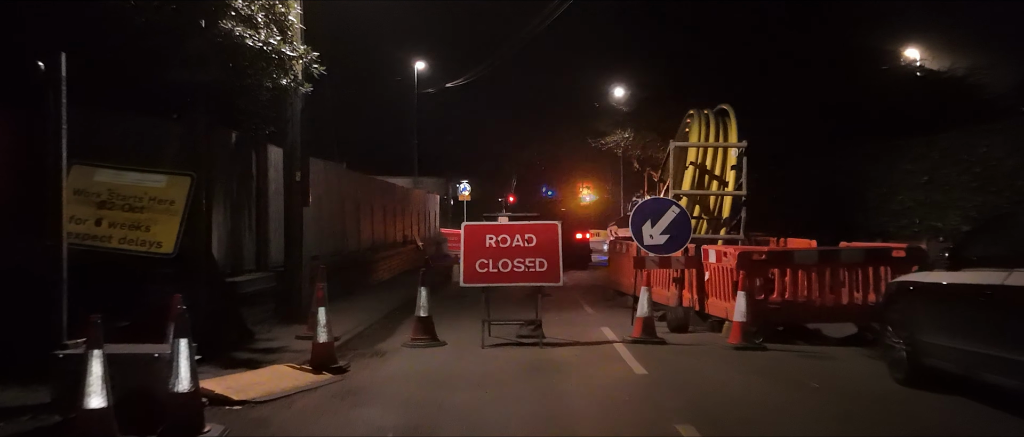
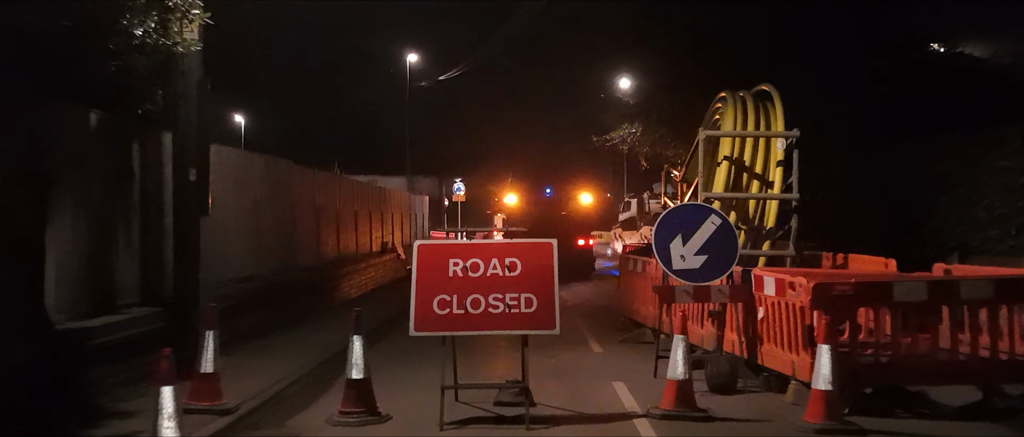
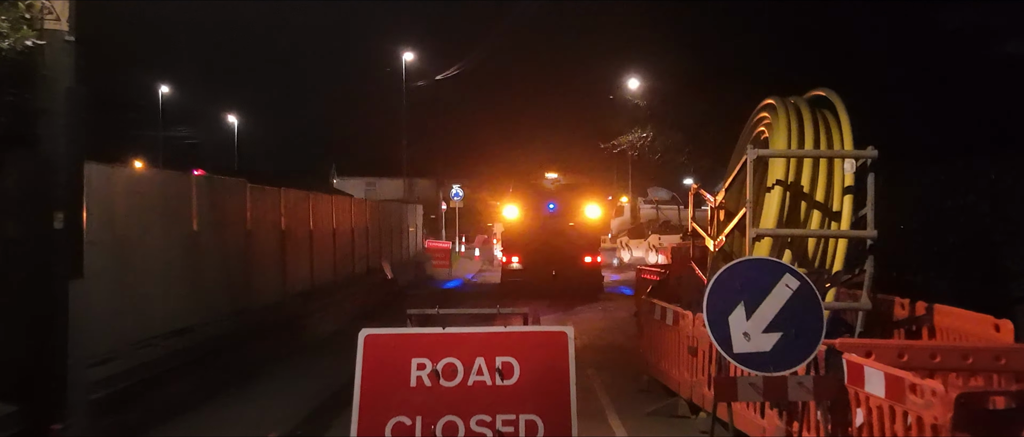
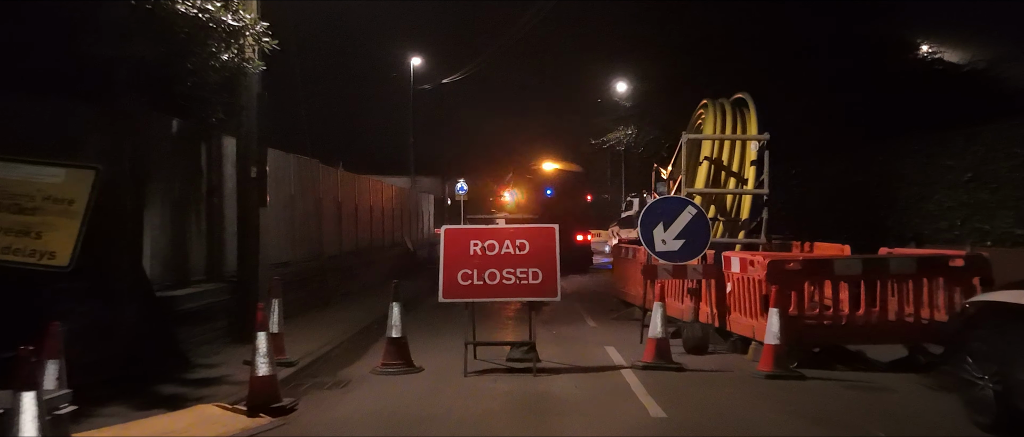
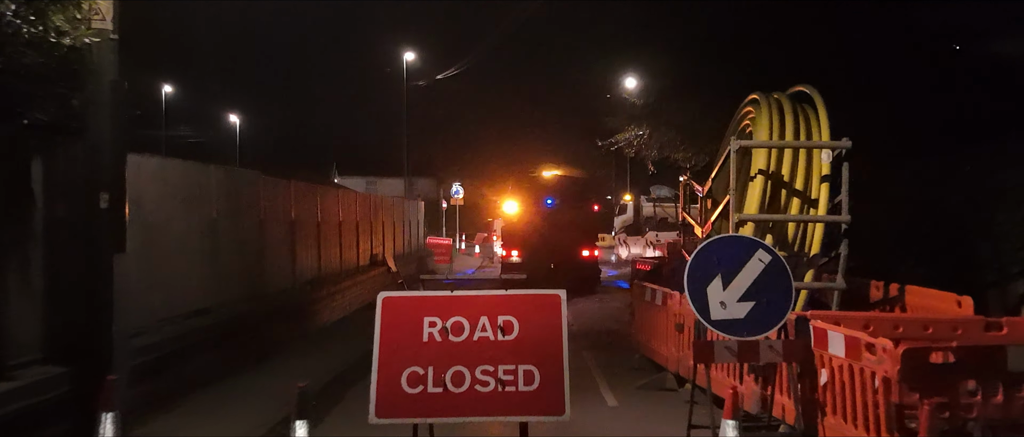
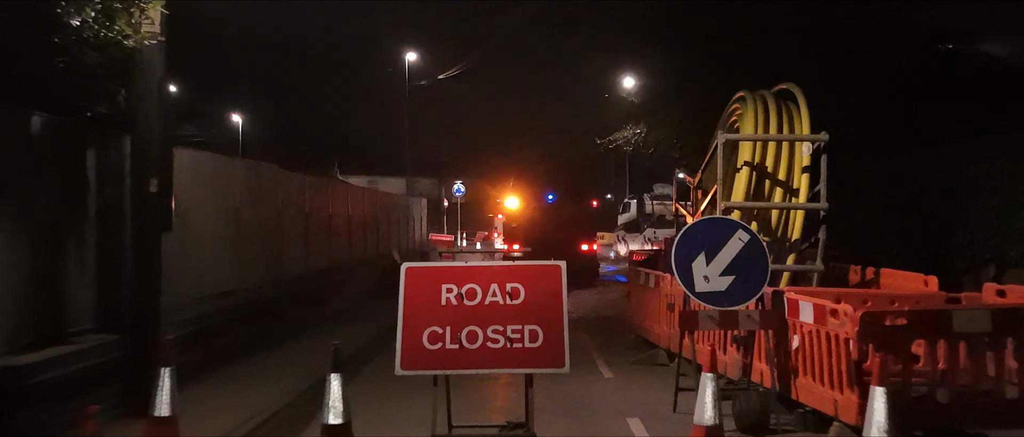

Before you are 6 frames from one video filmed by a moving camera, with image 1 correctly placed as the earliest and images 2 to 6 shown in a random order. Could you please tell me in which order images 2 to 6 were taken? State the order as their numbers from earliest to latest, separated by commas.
4, 2, 6, 5, 3
